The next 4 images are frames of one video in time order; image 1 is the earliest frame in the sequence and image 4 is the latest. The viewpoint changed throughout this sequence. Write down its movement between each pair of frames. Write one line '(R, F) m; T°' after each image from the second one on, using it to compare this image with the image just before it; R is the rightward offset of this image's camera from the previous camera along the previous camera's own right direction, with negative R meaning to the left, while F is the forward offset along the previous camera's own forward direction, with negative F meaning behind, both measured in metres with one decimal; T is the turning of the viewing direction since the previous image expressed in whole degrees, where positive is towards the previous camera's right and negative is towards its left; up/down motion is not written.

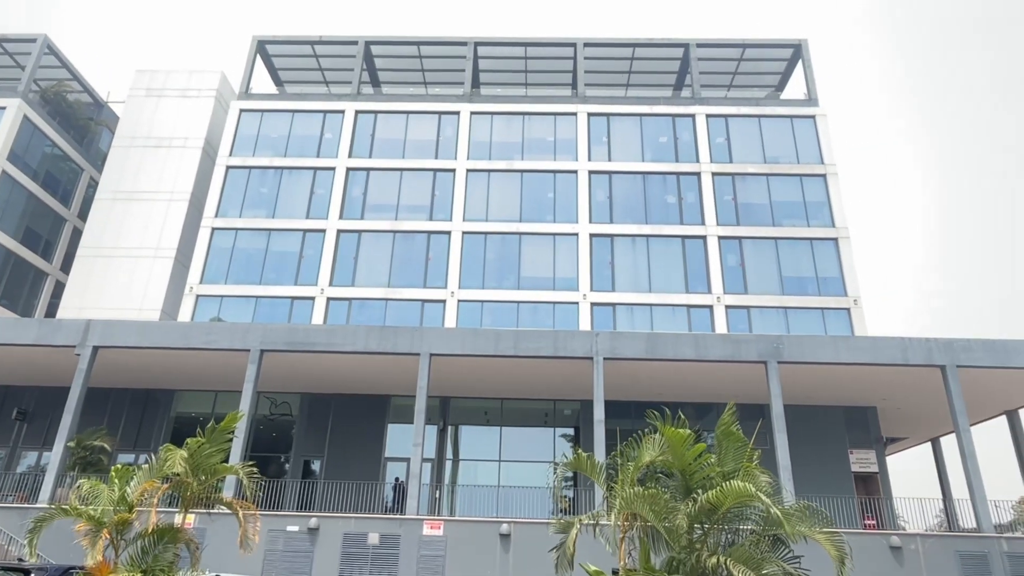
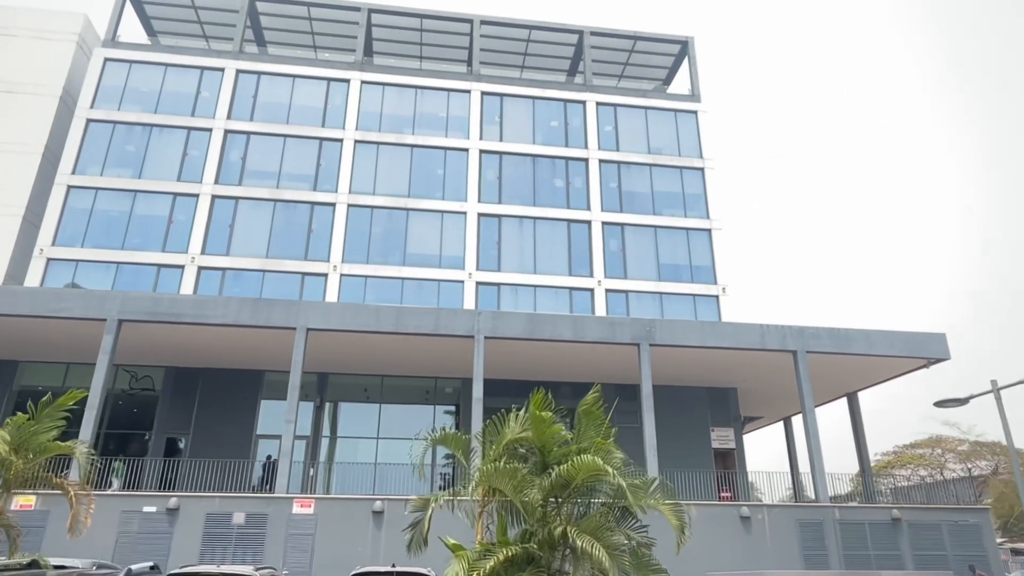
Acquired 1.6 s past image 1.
(+0.3, 0.0) m; +9°
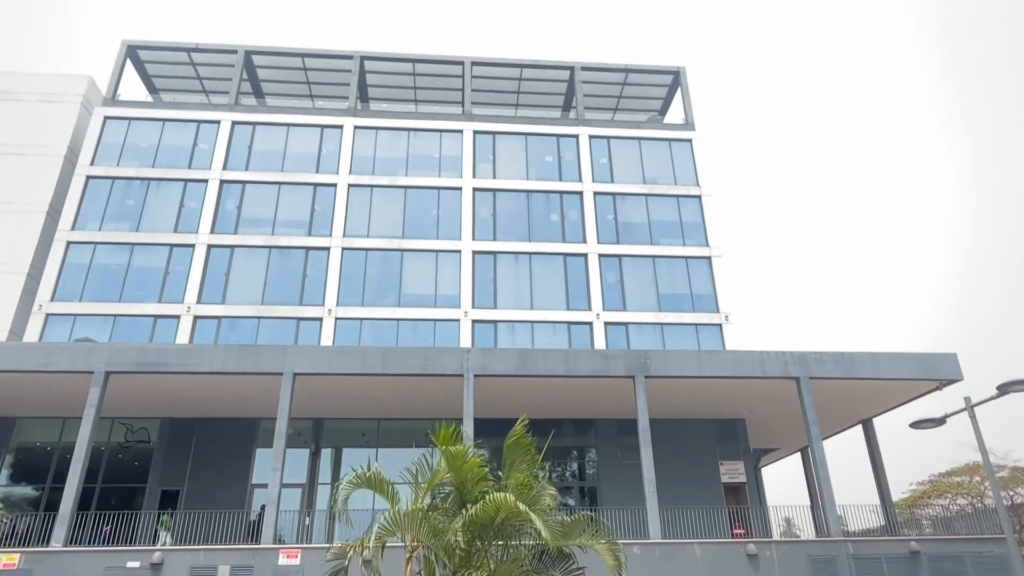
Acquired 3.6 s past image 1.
(+1.1, +0.4) m; -2°
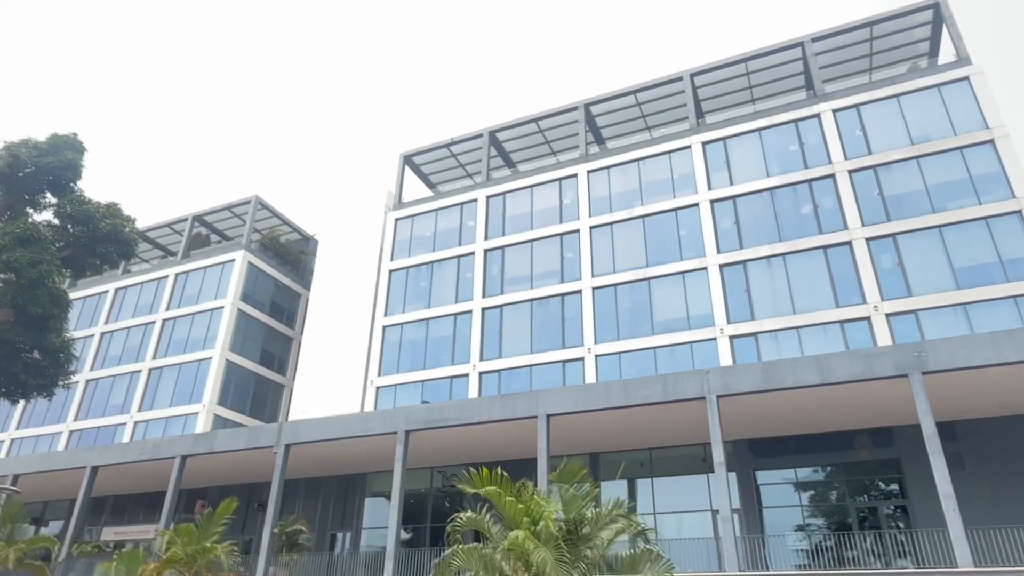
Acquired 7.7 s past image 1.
(+3.2, +0.2) m; -27°
